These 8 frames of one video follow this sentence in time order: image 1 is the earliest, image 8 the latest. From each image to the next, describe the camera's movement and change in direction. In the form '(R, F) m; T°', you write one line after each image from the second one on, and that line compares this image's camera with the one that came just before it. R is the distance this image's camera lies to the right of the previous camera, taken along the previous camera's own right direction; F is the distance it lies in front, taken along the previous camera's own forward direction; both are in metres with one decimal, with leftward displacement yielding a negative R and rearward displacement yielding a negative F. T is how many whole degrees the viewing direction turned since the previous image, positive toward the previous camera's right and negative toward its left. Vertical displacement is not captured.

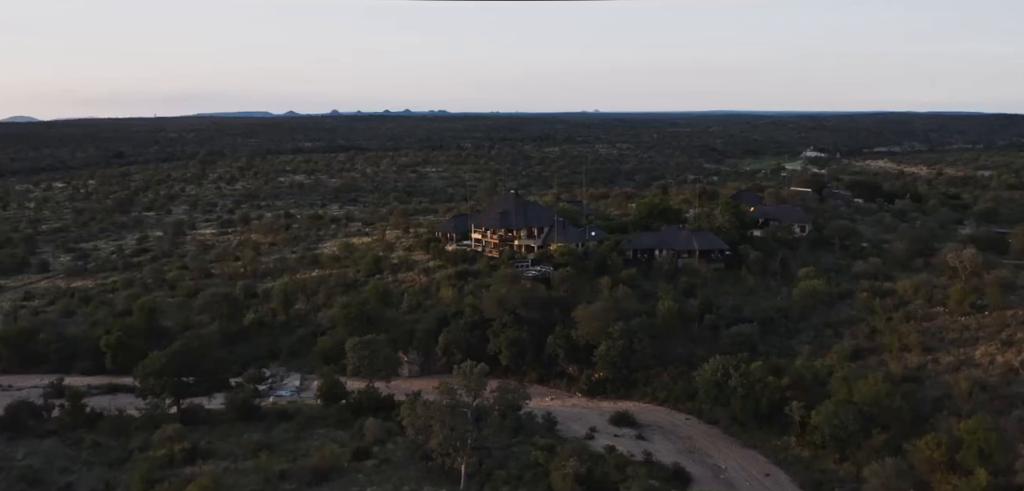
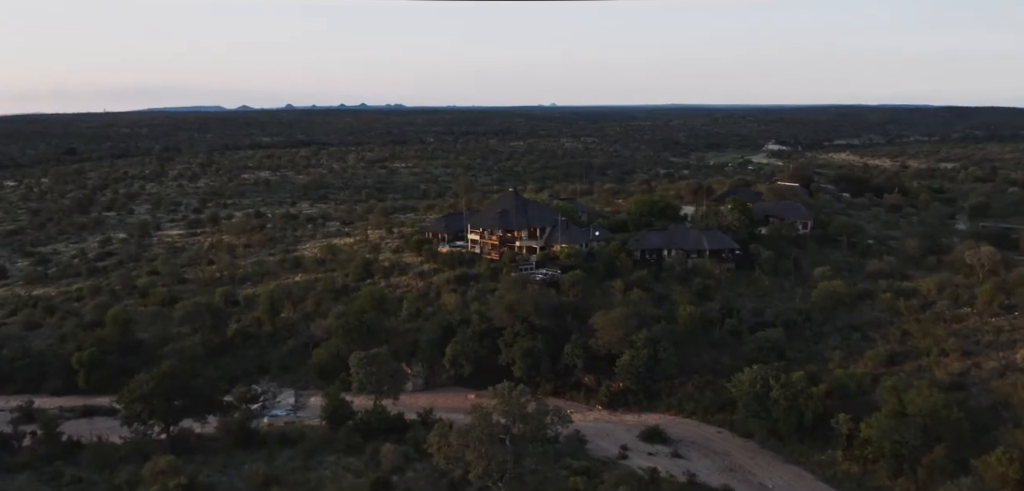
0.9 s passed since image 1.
(-1.6, +2.0) m; +3°
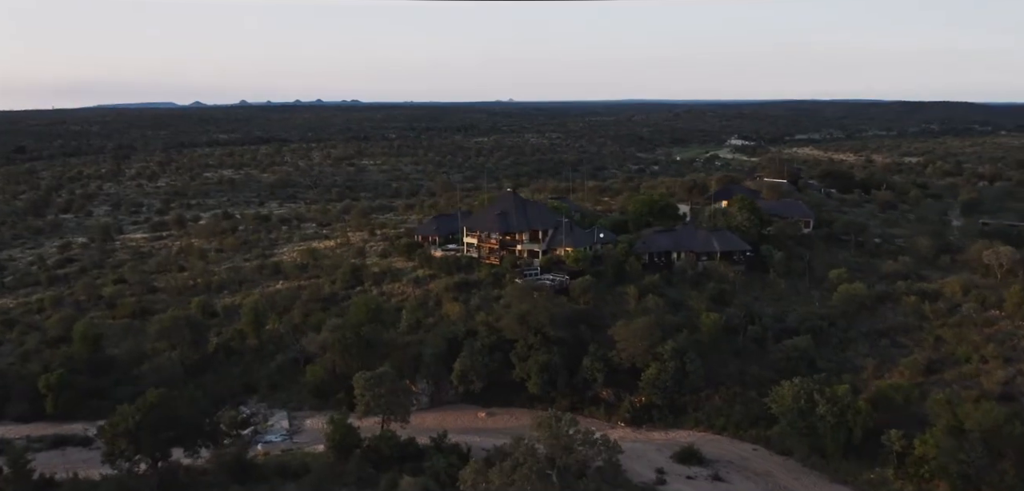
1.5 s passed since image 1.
(-1.5, +2.0) m; +3°
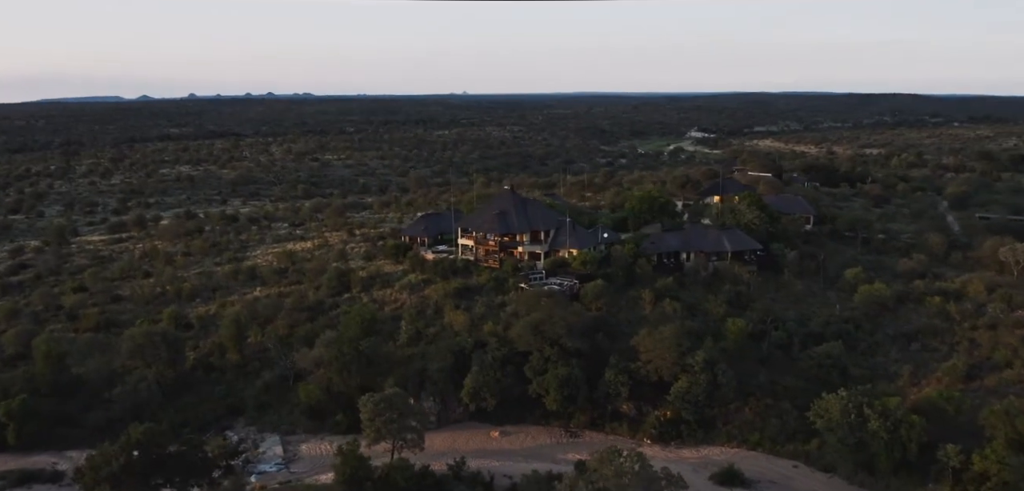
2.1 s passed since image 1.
(-1.5, +2.0) m; +3°
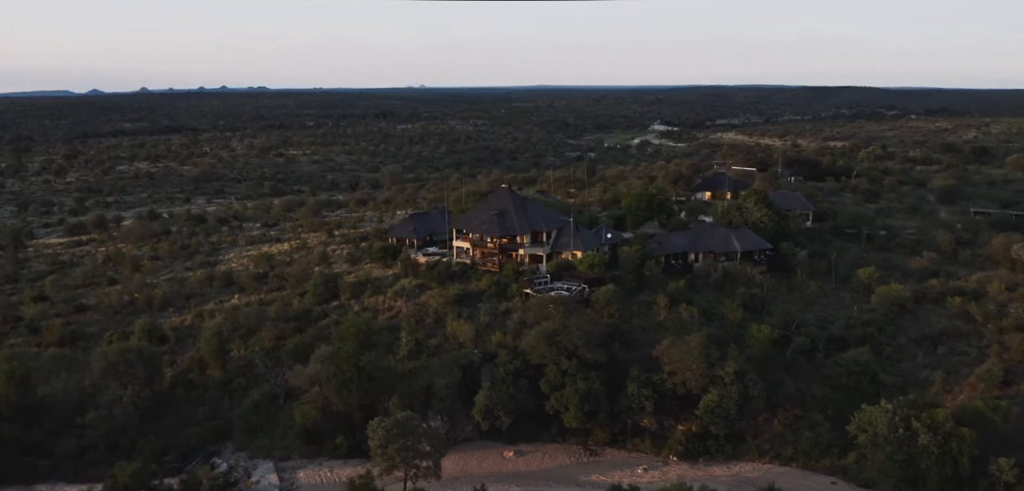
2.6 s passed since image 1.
(-1.3, +1.7) m; +3°
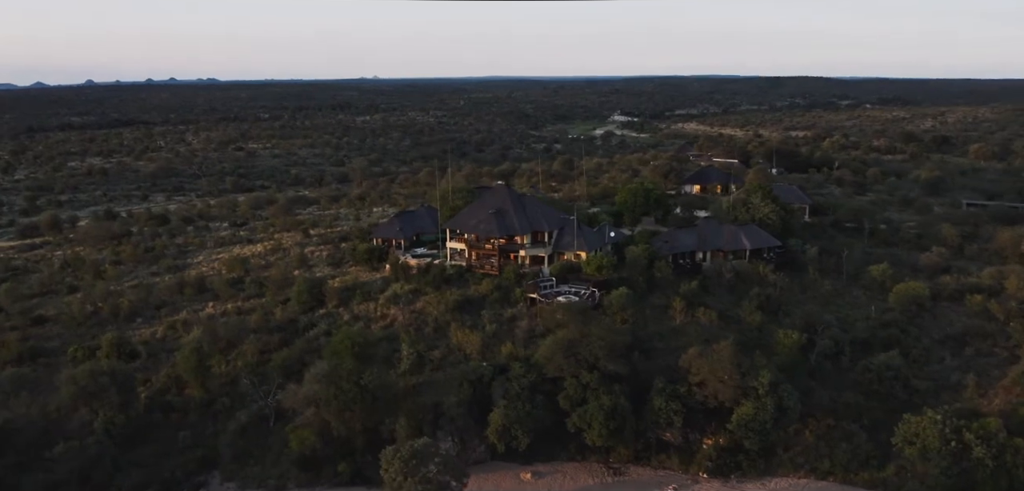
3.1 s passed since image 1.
(-1.3, +1.8) m; +3°
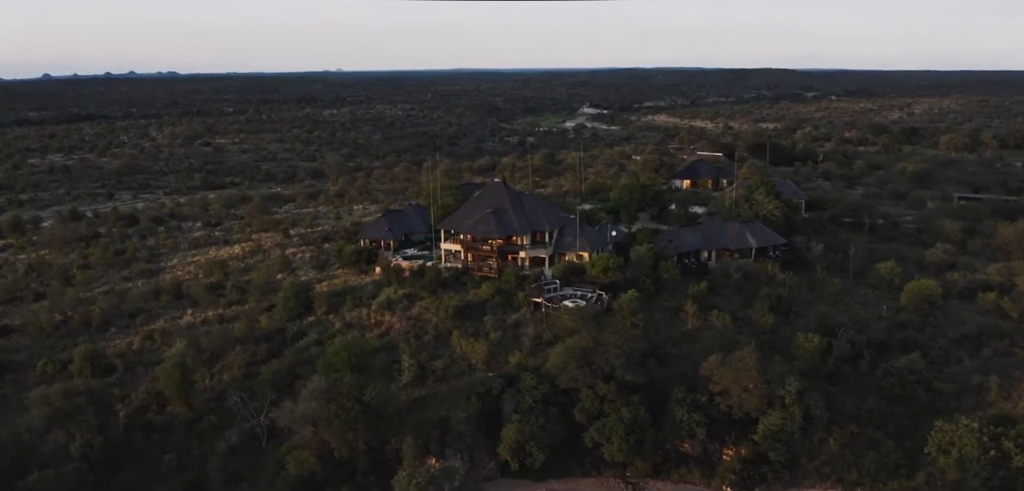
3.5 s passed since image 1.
(-0.9, +1.2) m; +2°
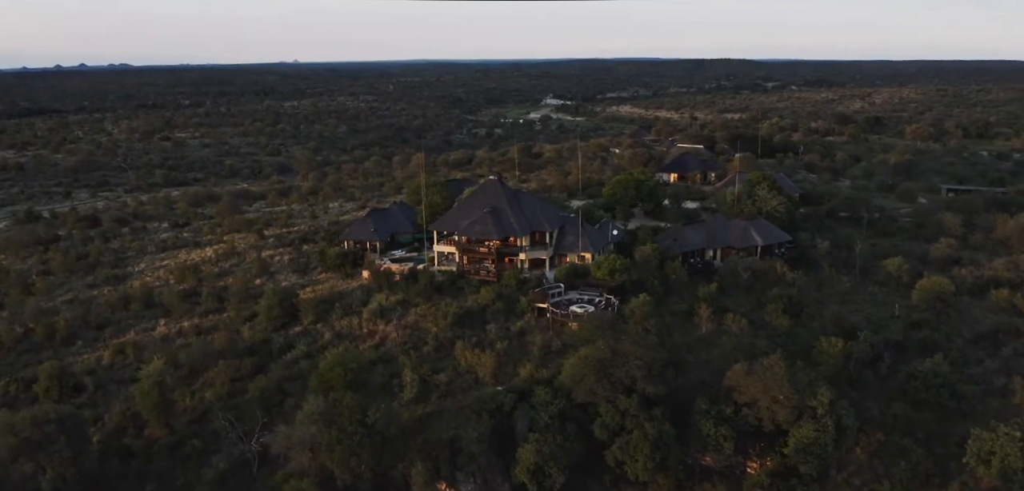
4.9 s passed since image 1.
(-1.0, +1.4) m; +3°
